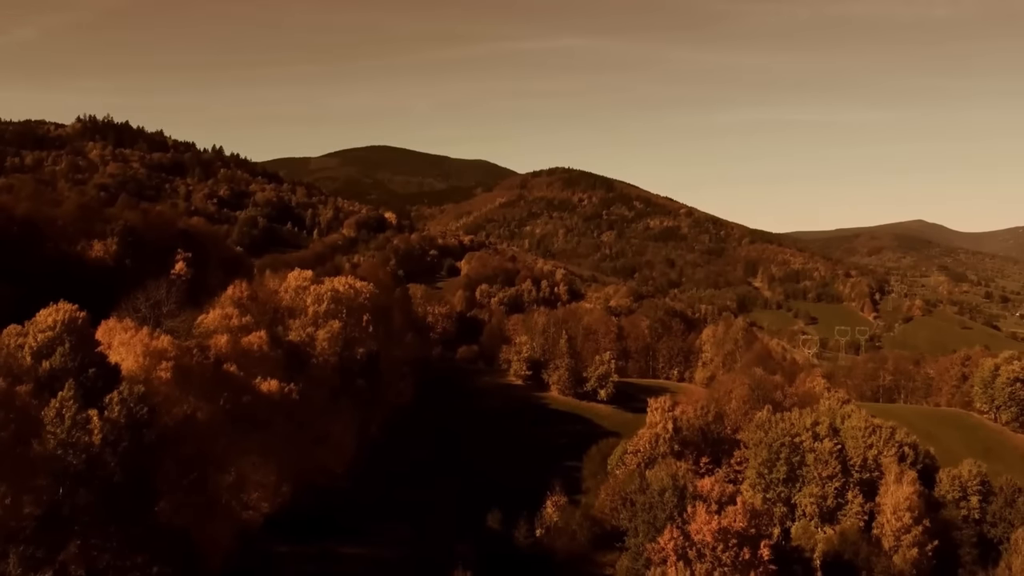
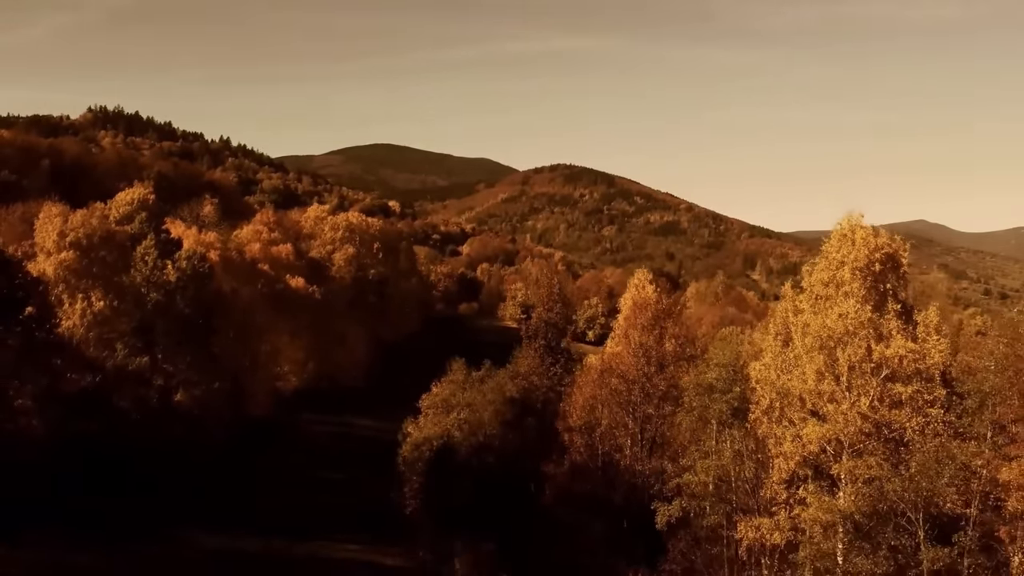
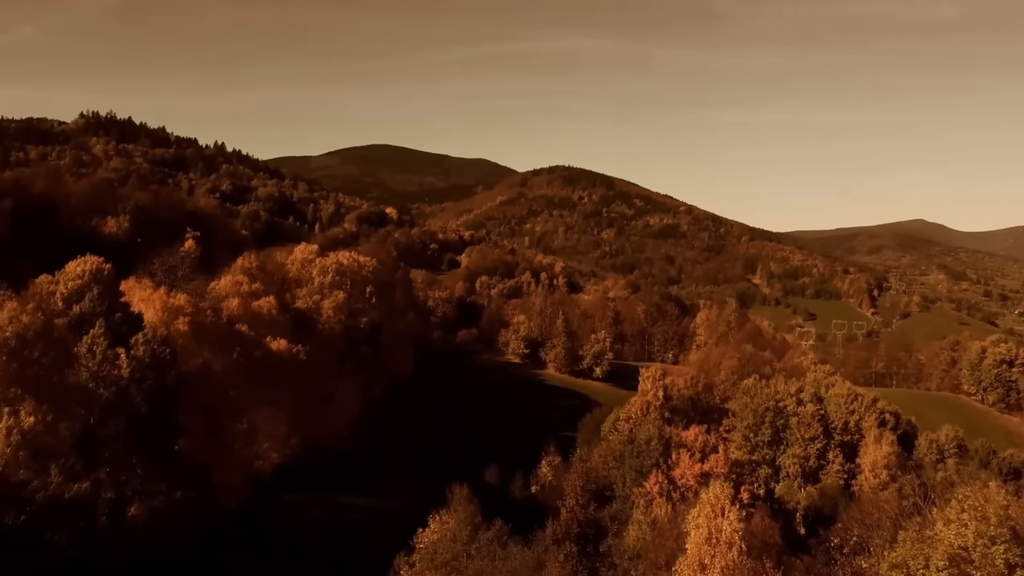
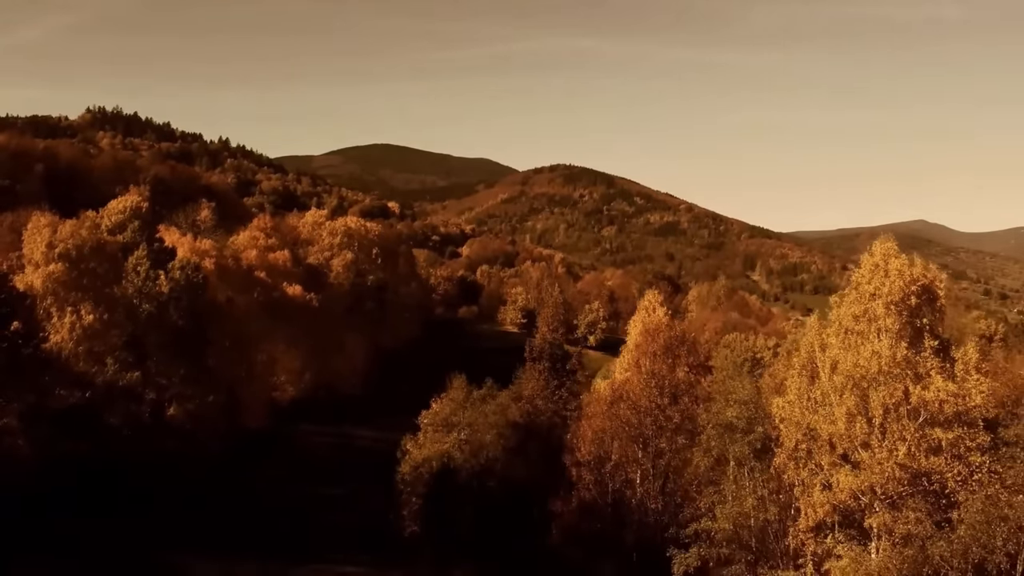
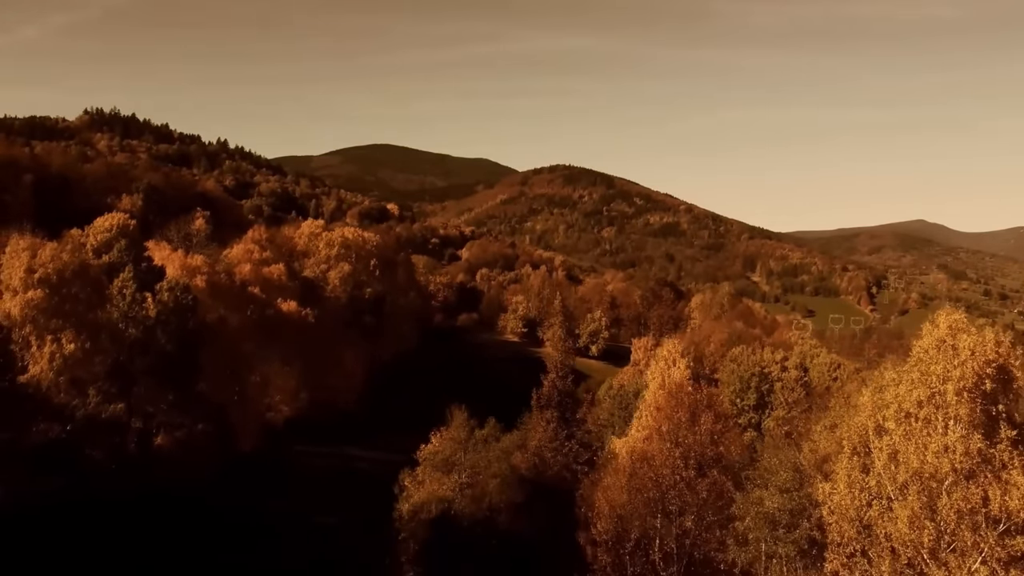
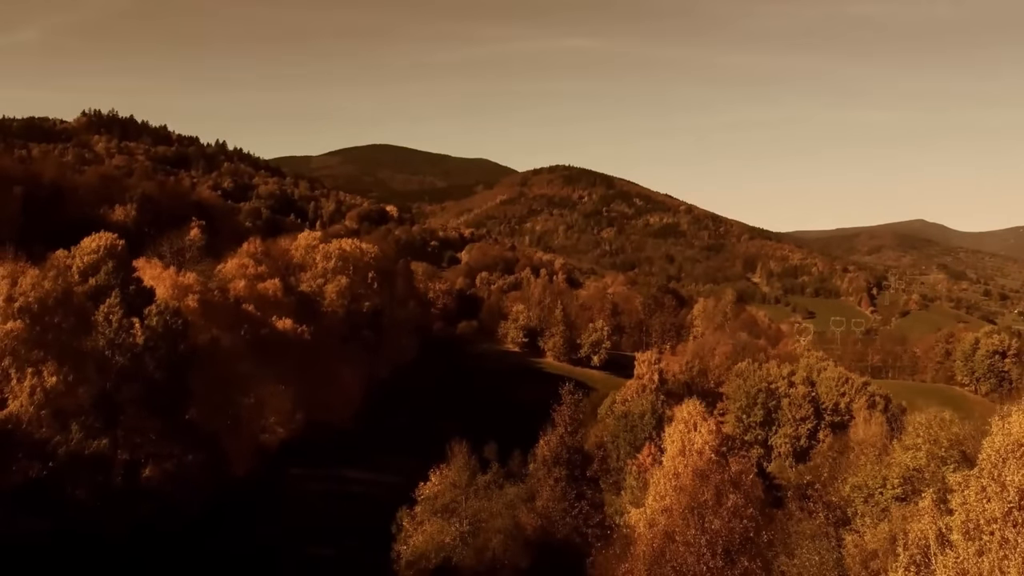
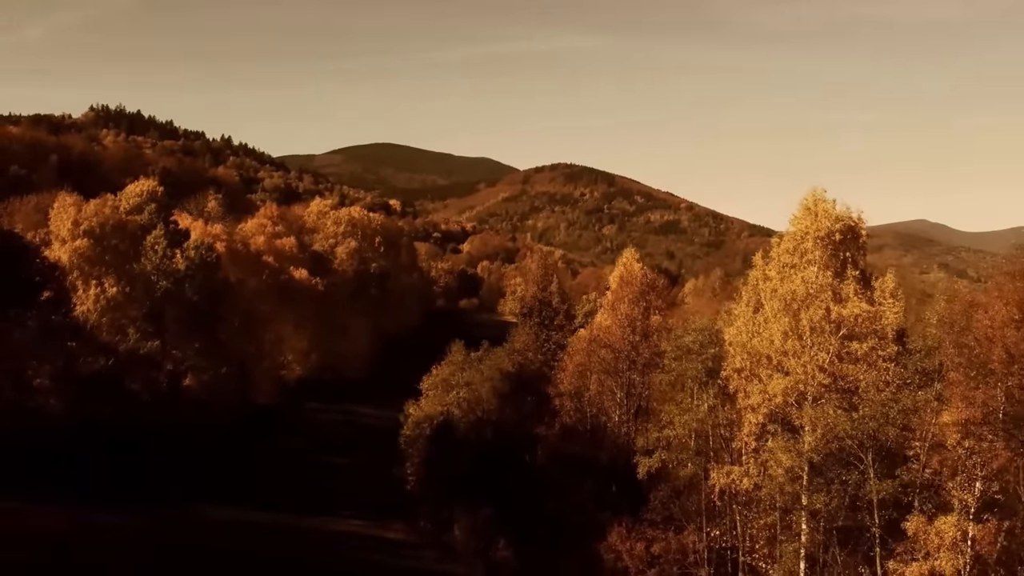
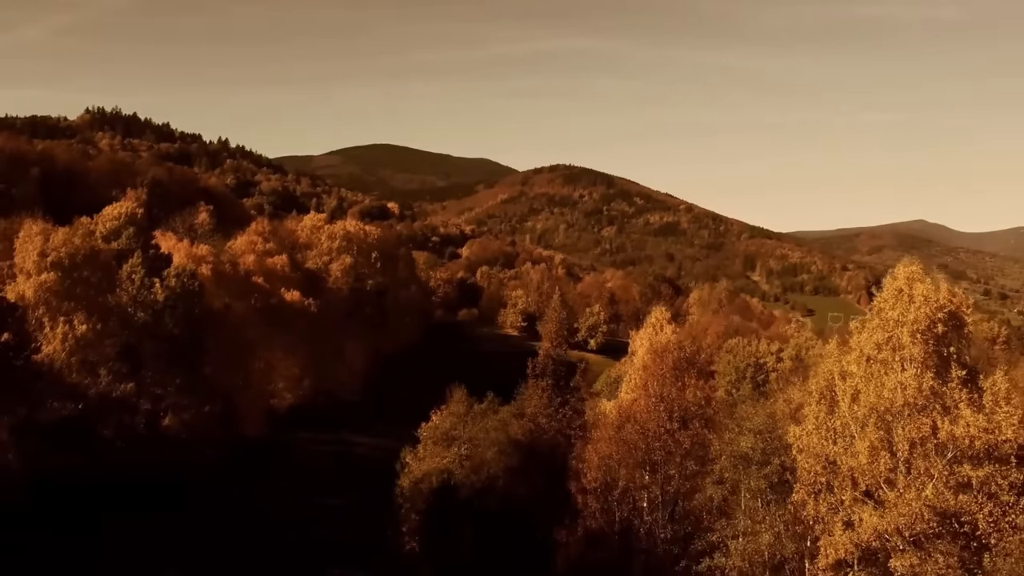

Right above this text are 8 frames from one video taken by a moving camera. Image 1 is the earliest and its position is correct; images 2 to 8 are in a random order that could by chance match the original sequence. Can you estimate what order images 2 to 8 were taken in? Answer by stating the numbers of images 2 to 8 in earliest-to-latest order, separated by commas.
3, 6, 5, 8, 4, 2, 7
